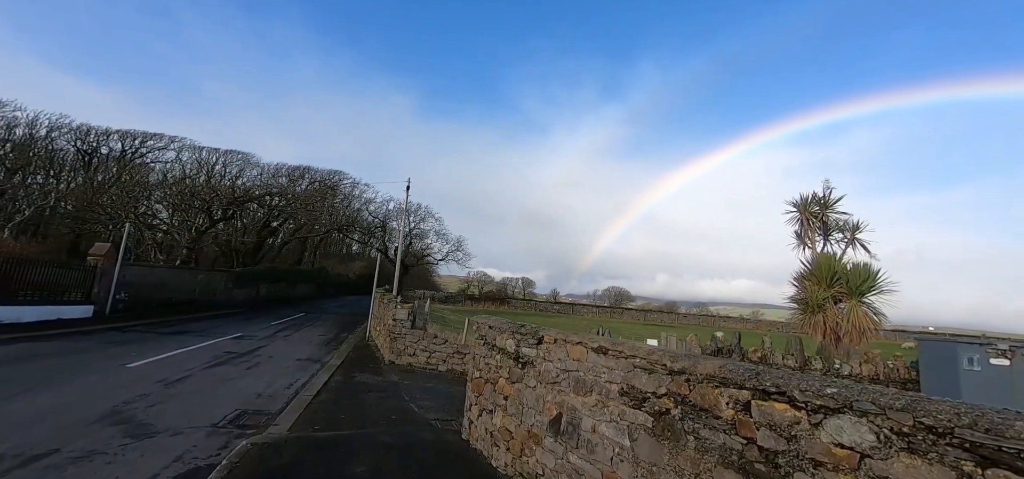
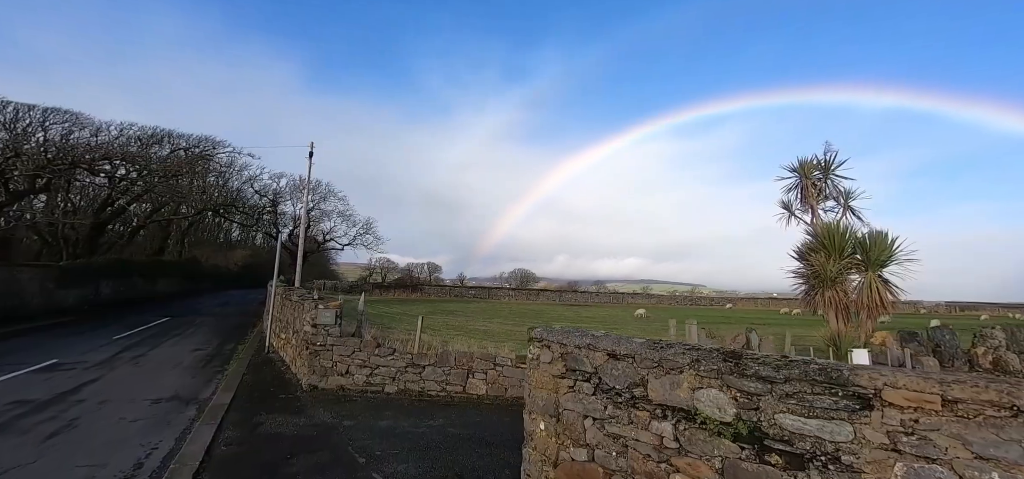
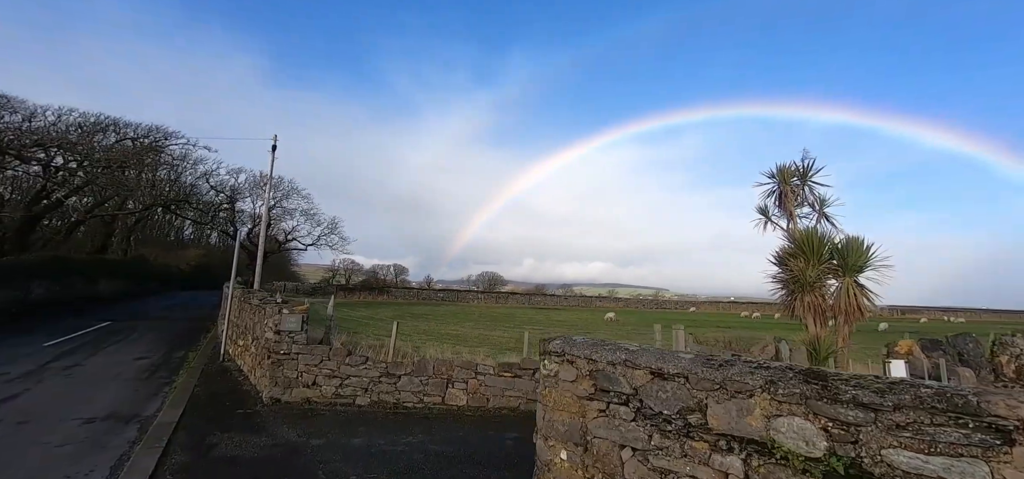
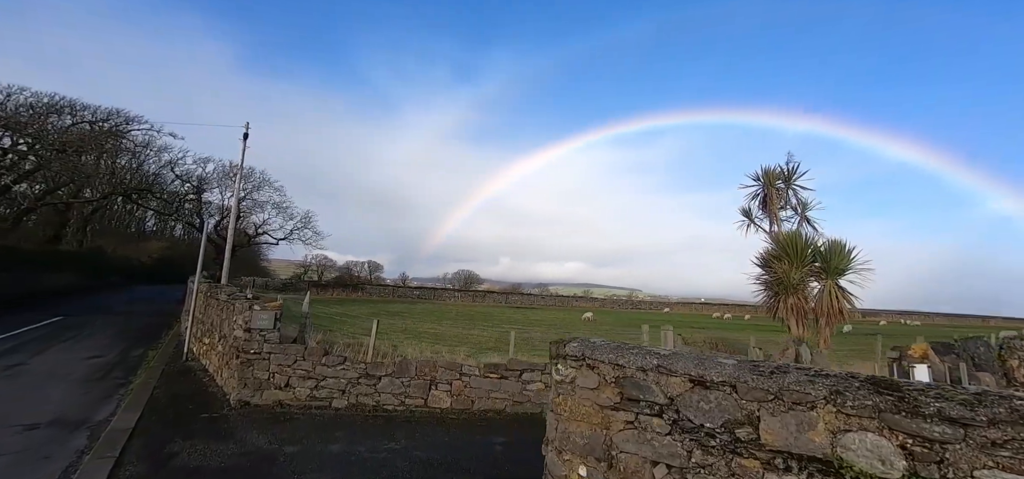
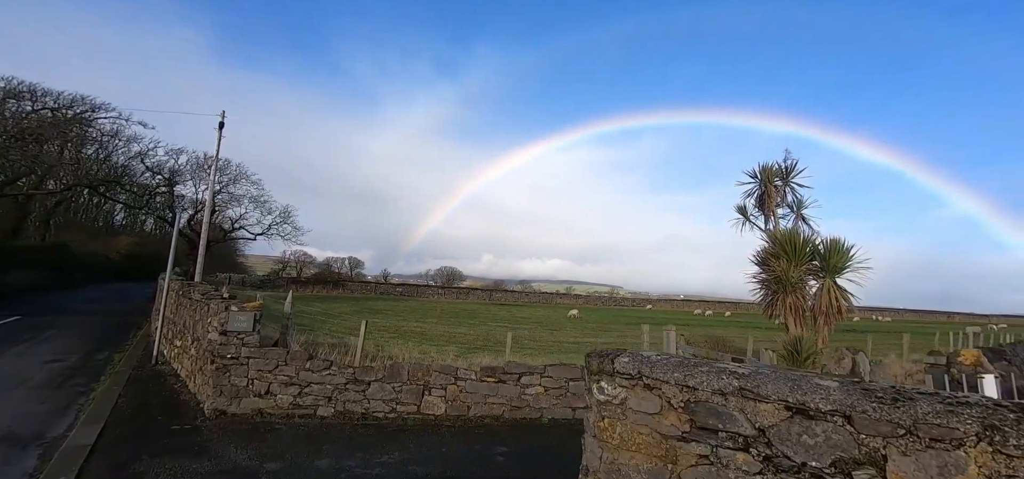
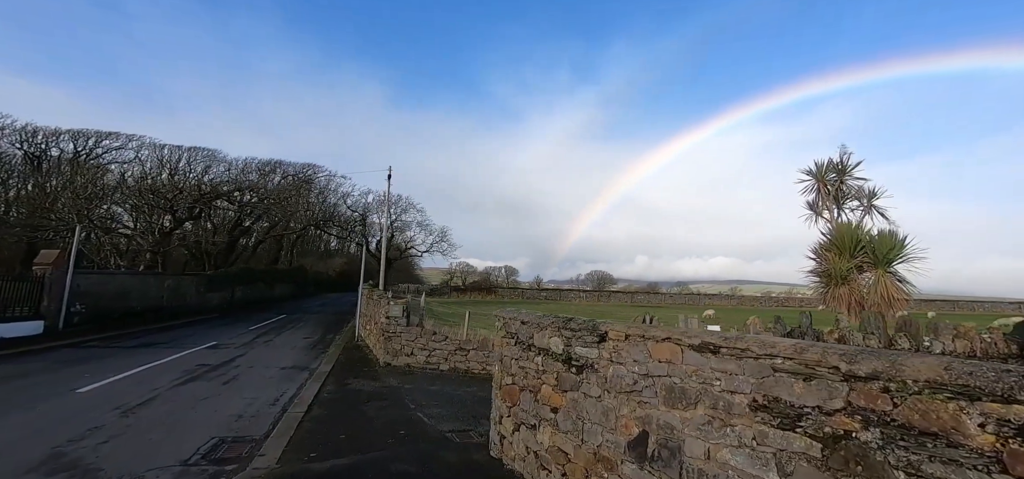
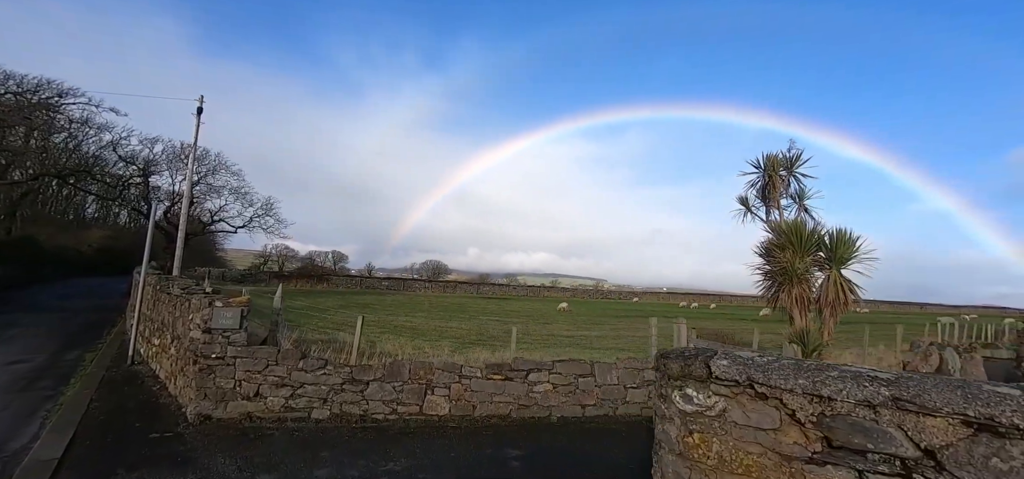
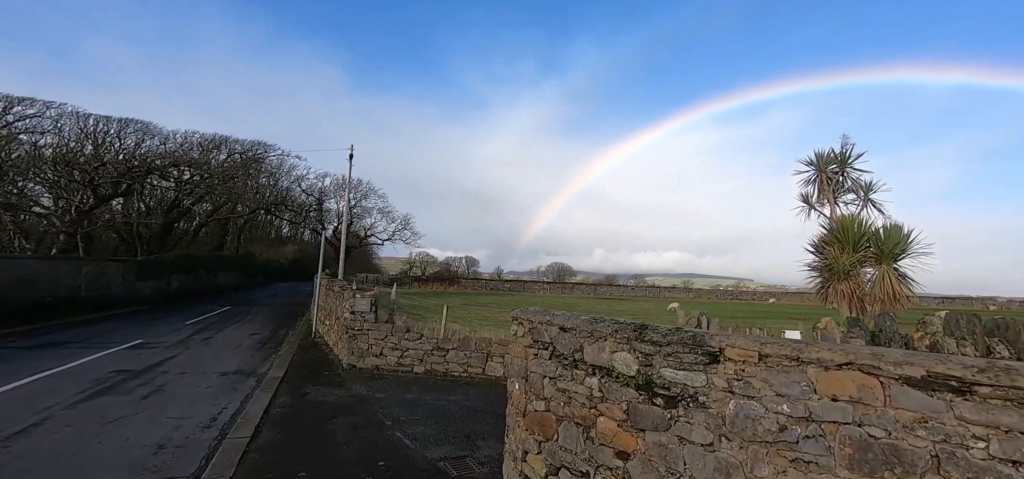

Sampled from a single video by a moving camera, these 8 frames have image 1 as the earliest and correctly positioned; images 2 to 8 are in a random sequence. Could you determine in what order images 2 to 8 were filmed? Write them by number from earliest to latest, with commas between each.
6, 8, 2, 3, 4, 5, 7
